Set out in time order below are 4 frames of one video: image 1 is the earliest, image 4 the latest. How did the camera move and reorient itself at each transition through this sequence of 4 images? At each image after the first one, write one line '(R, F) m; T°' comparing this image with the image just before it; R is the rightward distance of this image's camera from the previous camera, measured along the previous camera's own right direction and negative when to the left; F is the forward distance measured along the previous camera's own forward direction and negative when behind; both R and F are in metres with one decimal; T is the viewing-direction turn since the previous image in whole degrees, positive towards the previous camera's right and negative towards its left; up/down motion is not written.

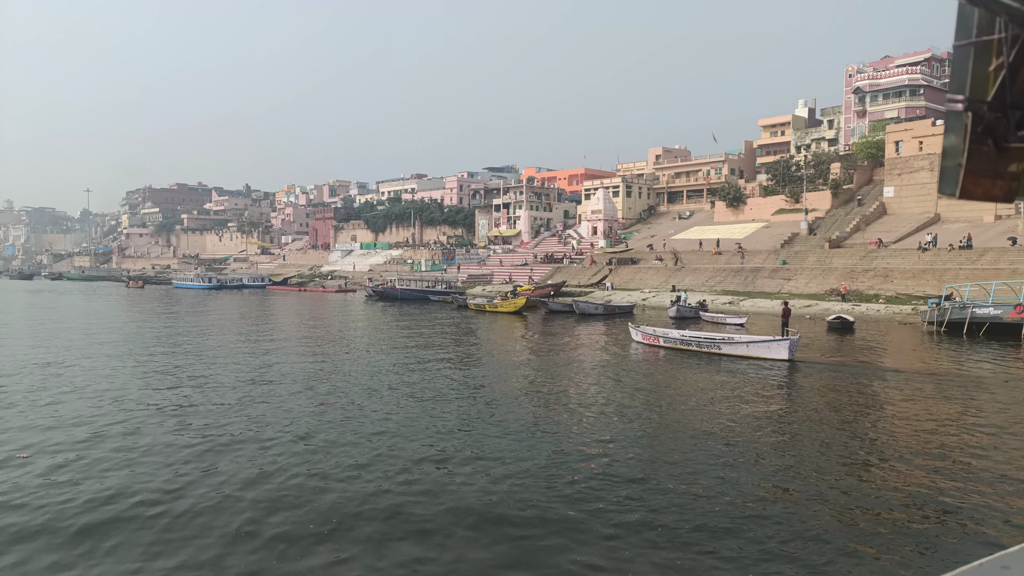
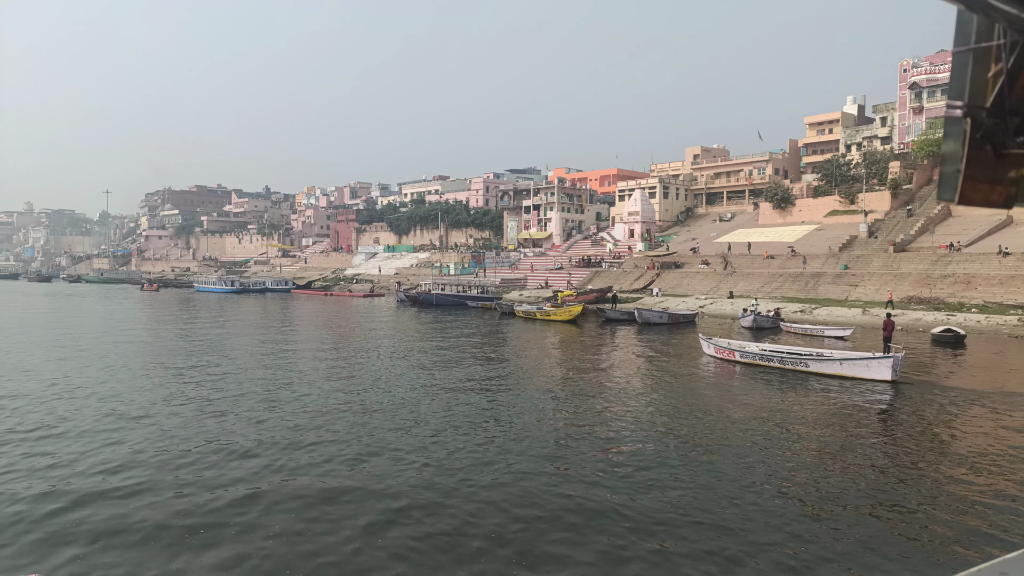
(-1.9, +2.8) m; -1°
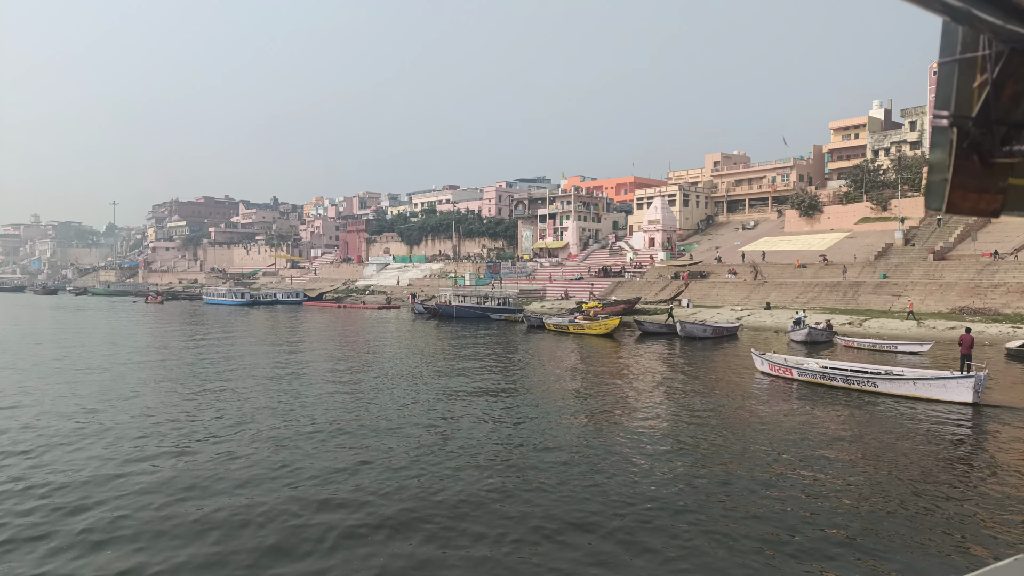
(-1.2, +1.8) m; 0°
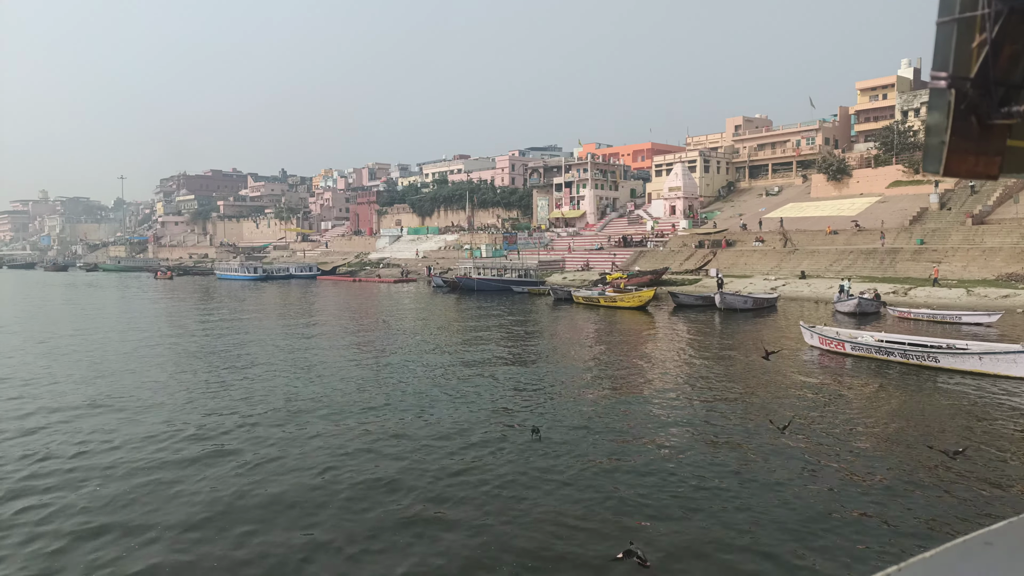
(-0.9, +1.2) m; -1°
